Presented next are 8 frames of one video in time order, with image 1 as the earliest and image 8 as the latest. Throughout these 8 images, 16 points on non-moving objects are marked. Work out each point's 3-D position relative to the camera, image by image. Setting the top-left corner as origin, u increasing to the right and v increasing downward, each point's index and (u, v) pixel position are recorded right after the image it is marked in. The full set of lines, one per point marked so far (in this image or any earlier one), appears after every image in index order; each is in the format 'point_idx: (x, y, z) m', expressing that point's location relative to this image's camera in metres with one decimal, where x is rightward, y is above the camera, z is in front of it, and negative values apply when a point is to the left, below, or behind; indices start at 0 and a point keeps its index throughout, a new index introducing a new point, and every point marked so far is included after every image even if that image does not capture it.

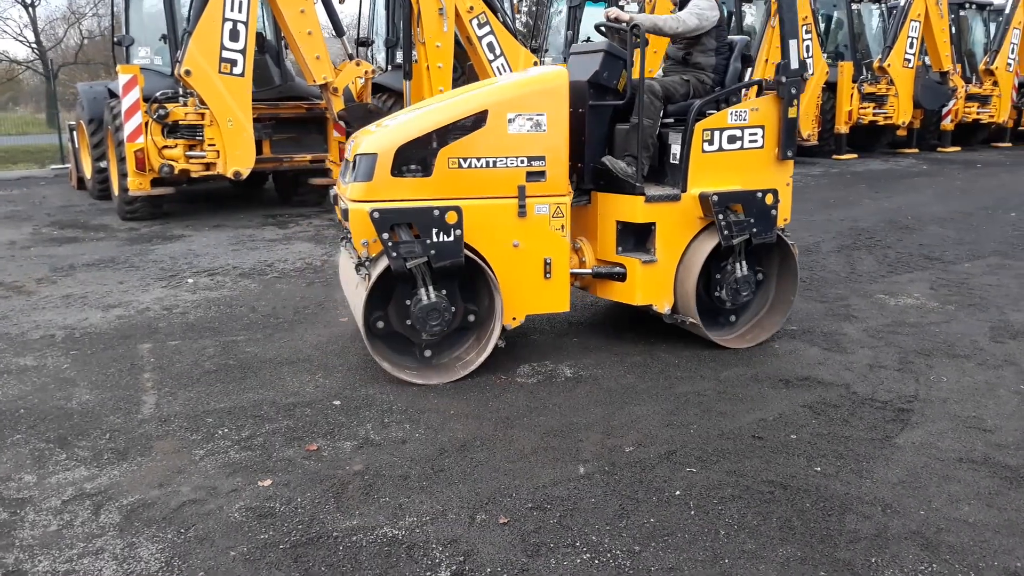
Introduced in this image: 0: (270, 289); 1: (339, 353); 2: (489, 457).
0: (-1.6, 0.0, +5.7) m
1: (-0.9, -0.3, +4.4) m
2: (-0.1, -0.6, +3.2) m
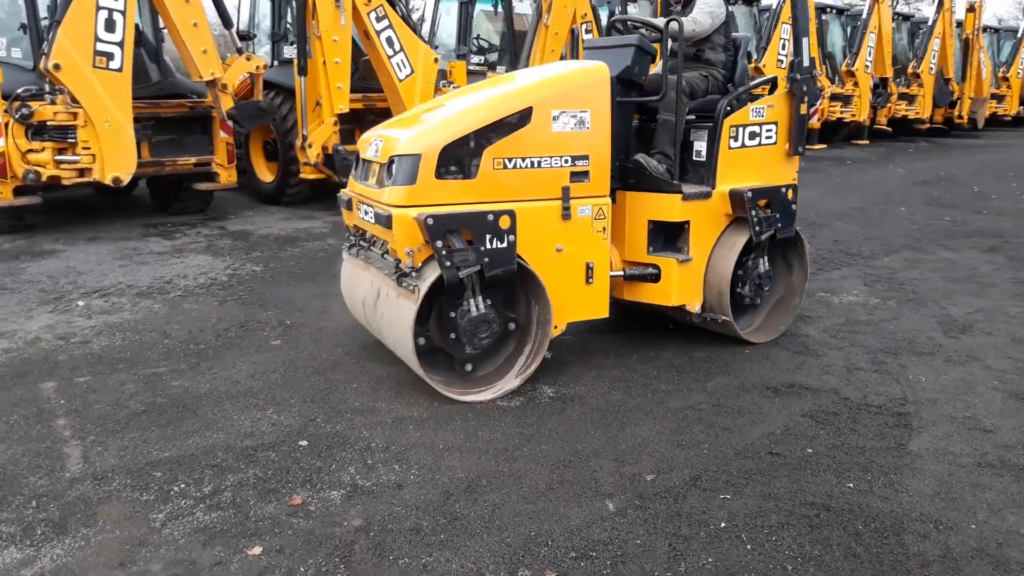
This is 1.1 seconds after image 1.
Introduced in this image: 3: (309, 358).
0: (-1.9, -0.1, +5.1) m
1: (-1.0, -0.4, +3.9) m
2: (0.0, -0.7, +2.8) m
3: (-1.0, -0.3, +4.2) m
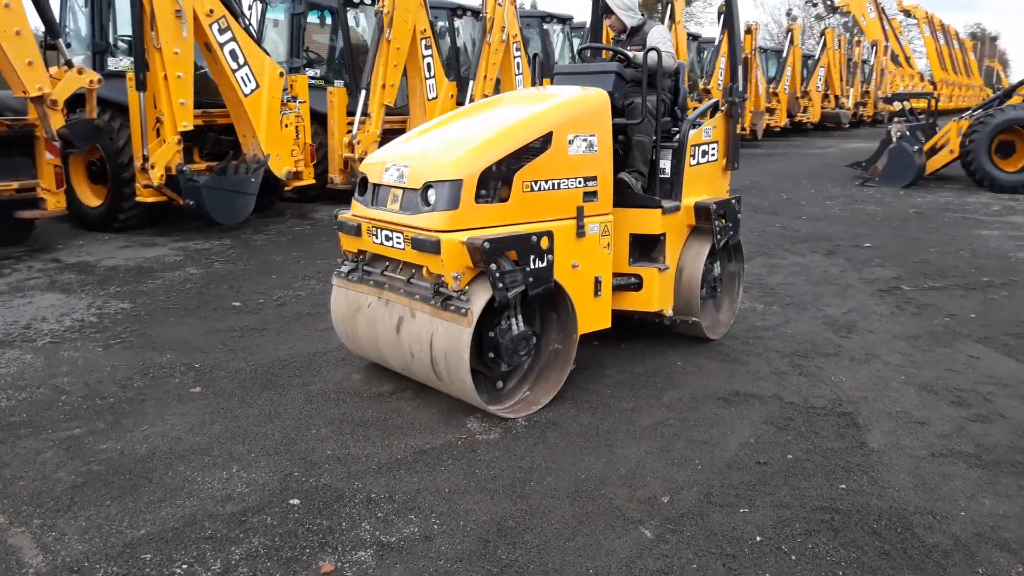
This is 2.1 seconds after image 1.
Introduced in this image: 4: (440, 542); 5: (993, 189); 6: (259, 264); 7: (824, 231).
0: (-2.3, -0.4, +4.5) m
1: (-1.1, -0.6, +3.6) m
2: (+0.1, -0.8, +2.8) m
3: (-1.2, -0.5, +3.9) m
4: (-0.2, -0.8, +2.7) m
5: (+6.2, +1.3, +11.2) m
6: (-2.0, +0.2, +6.9) m
7: (+3.0, +0.5, +8.3) m
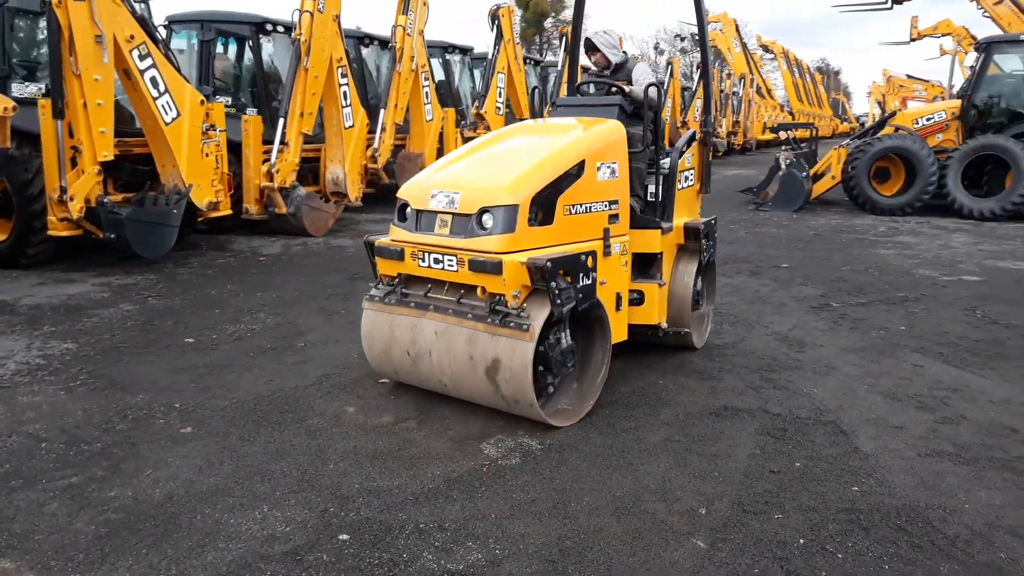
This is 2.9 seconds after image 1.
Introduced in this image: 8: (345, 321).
0: (-2.4, -0.6, +4.2) m
1: (-1.0, -0.7, +3.4) m
2: (+0.3, -0.9, +2.8) m
3: (-1.2, -0.7, +3.8) m
4: (0.0, -0.9, +2.8) m
5: (+5.1, +1.1, +12.1) m
6: (-2.4, -0.1, +6.6) m
7: (+2.3, +0.4, +8.8) m
8: (-1.2, -0.2, +6.0) m
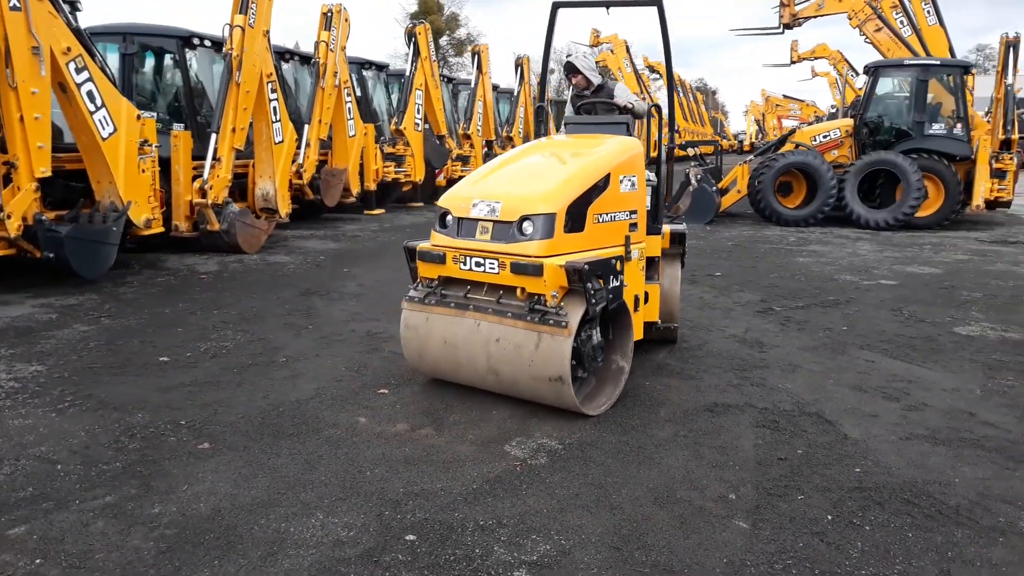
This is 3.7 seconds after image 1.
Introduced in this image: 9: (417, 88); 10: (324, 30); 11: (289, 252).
0: (-2.3, -0.7, +4.0) m
1: (-0.9, -0.8, +3.5) m
2: (+0.5, -0.9, +3.0) m
3: (-1.1, -0.7, +3.8) m
4: (+0.2, -0.9, +2.9) m
5: (+4.0, +1.0, +12.9) m
6: (-2.7, -0.2, +6.5) m
7: (+1.7, +0.3, +9.2) m
8: (-1.3, -0.3, +6.0) m
9: (-1.5, +3.2, +13.8) m
10: (-2.5, +3.4, +11.5) m
11: (-2.5, +0.4, +9.7) m
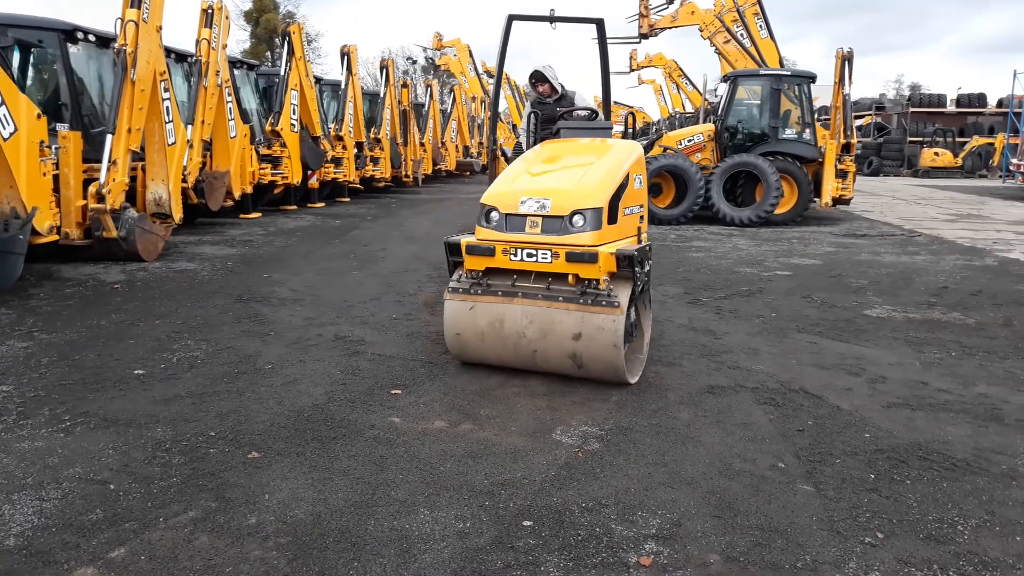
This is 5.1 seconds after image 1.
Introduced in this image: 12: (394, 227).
0: (-2.1, -0.7, +3.7) m
1: (-0.6, -0.8, +3.5) m
2: (+0.9, -0.8, +3.3) m
3: (-0.8, -0.7, +3.7) m
4: (+0.6, -0.9, +3.2) m
5: (+2.2, +1.1, +13.7) m
6: (-2.9, -0.3, +6.0) m
7: (+0.8, +0.3, +9.6) m
8: (-1.5, -0.4, +5.9) m
9: (-3.4, +3.1, +13.5) m
10: (-3.9, +3.3, +11.0) m
11: (-3.4, +0.3, +9.3) m
12: (-1.7, +0.9, +12.7) m
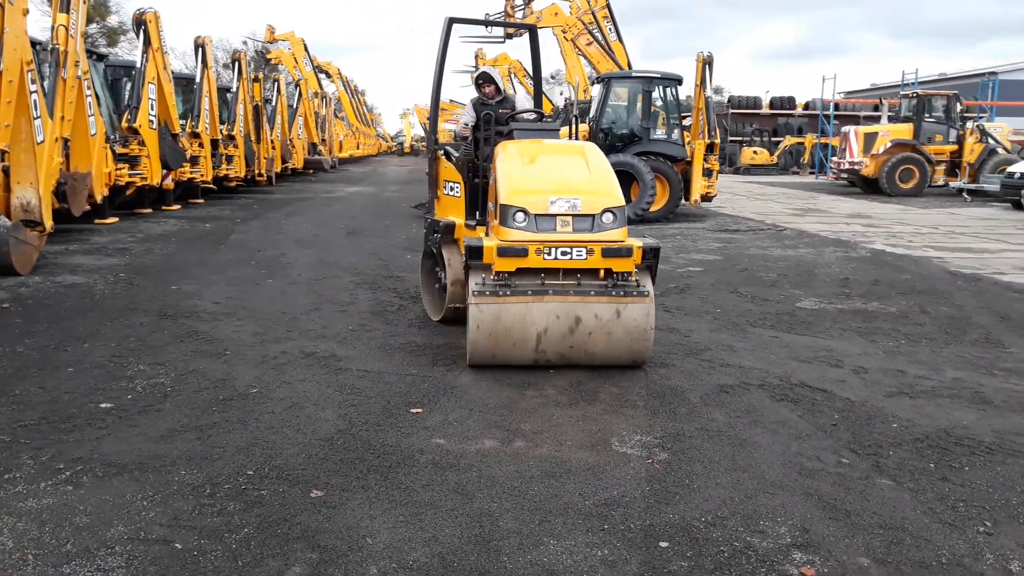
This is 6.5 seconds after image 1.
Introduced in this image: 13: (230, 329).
0: (-1.7, -0.8, +3.1) m
1: (-0.2, -0.8, +3.2) m
2: (+1.3, -0.9, +3.4) m
3: (-0.4, -0.8, +3.4) m
4: (+1.1, -0.9, +3.2) m
5: (+0.4, +1.1, +13.8) m
6: (-3.0, -0.4, +5.2) m
7: (-0.2, +0.3, +9.5) m
8: (-1.6, -0.4, +5.3) m
9: (-5.2, +2.9, +12.4) m
10: (-5.1, +3.1, +9.8) m
11: (-4.2, +0.2, +8.3) m
12: (-3.3, +0.8, +12.0) m
13: (-2.0, -0.3, +6.1) m
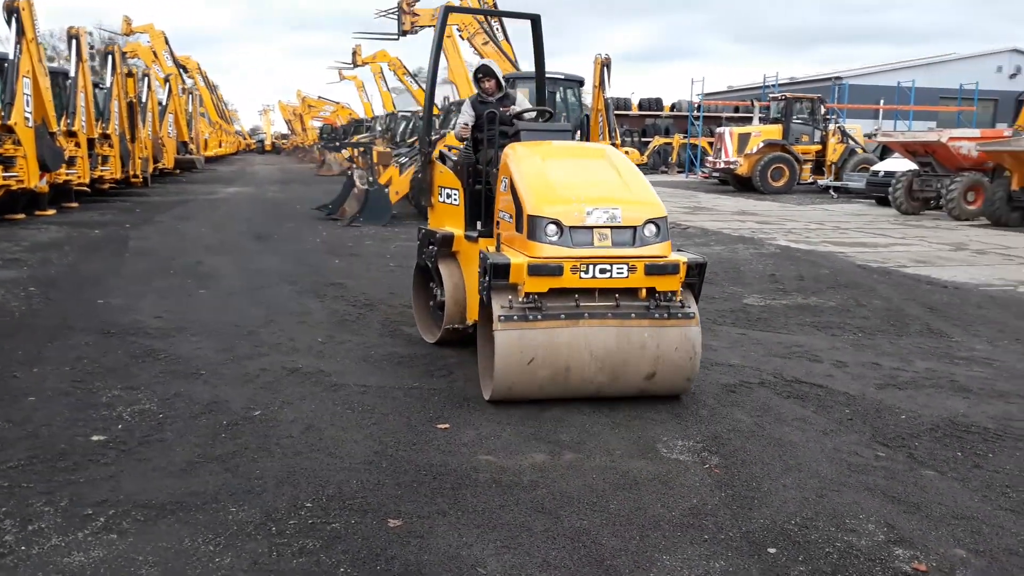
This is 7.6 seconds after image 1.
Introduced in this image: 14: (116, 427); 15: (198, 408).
0: (-1.3, -0.9, +2.8) m
1: (+0.2, -0.9, +3.1) m
2: (+1.6, -0.9, +3.5) m
3: (-0.1, -0.8, +3.3) m
4: (+1.4, -0.9, +3.2) m
5: (-1.1, +1.1, +13.6) m
6: (-3.0, -0.5, +4.6) m
7: (-0.9, +0.2, +9.3) m
8: (-1.6, -0.5, +4.9) m
9: (-6.3, +2.8, +11.3) m
10: (-5.8, +3.0, +8.8) m
11: (-4.7, 0.0, +7.4) m
12: (-4.4, +0.7, +11.3) m
13: (-2.1, -0.4, +5.7) m
14: (-1.9, -0.7, +4.1) m
15: (-1.6, -0.6, +4.4) m
